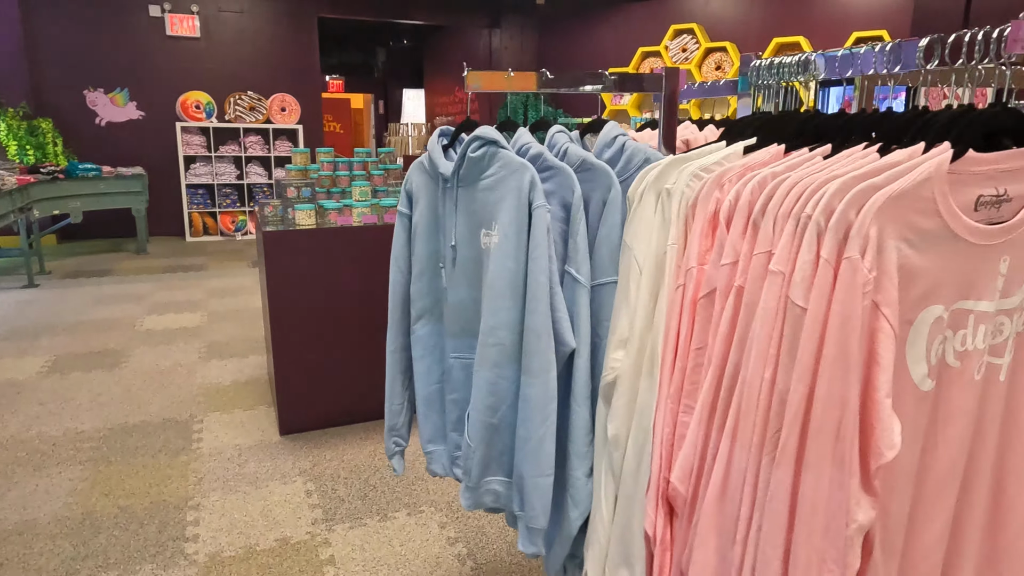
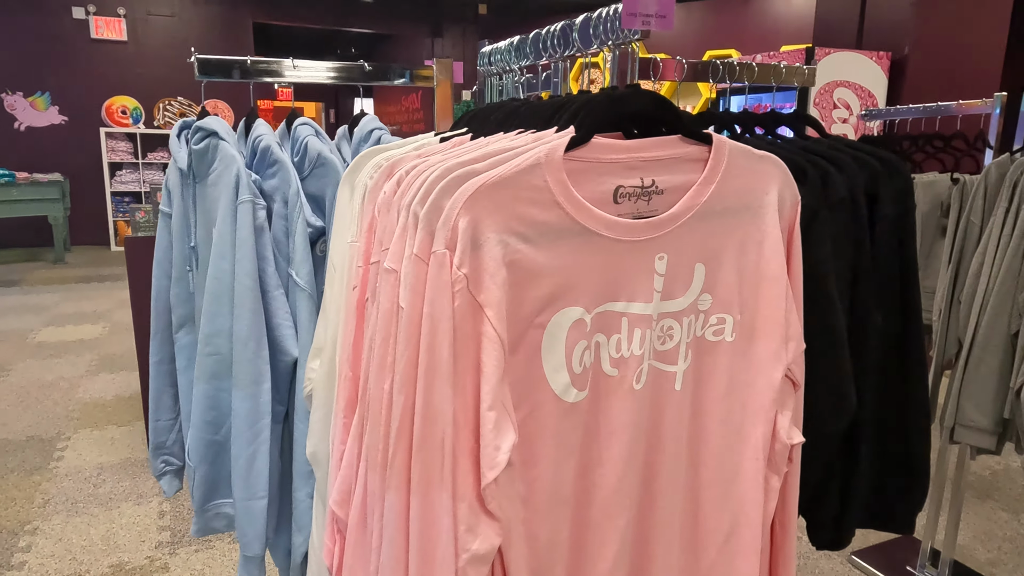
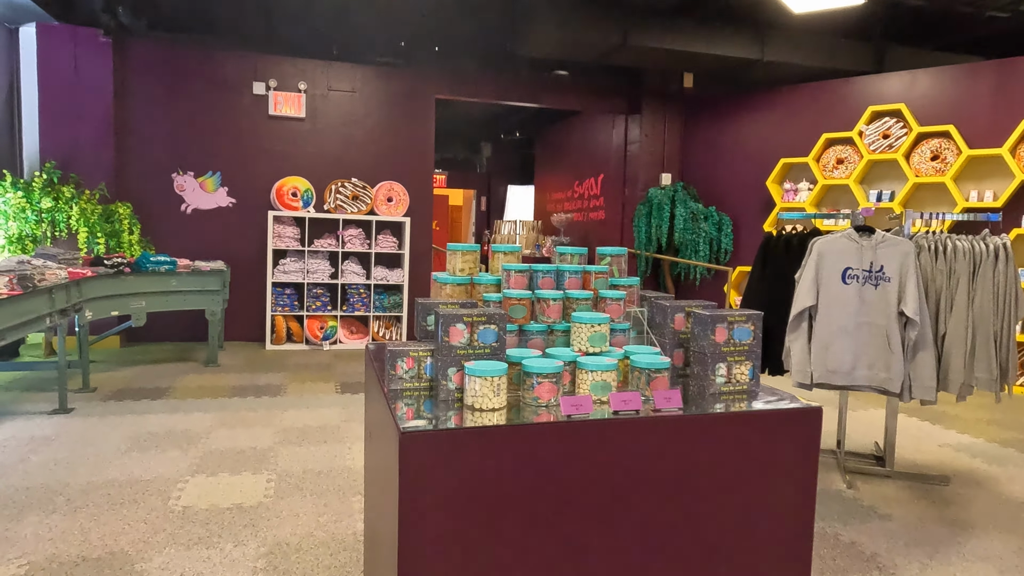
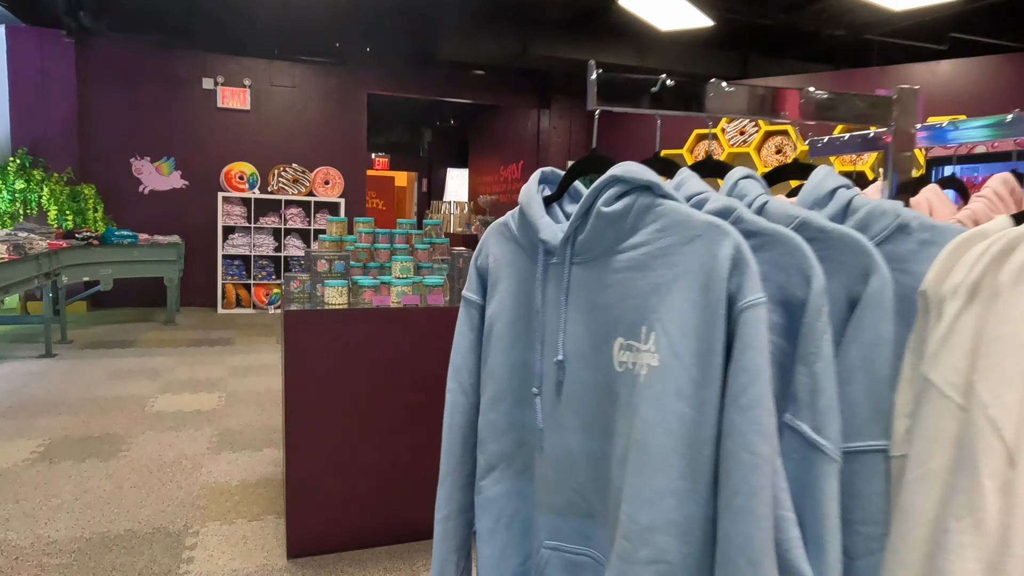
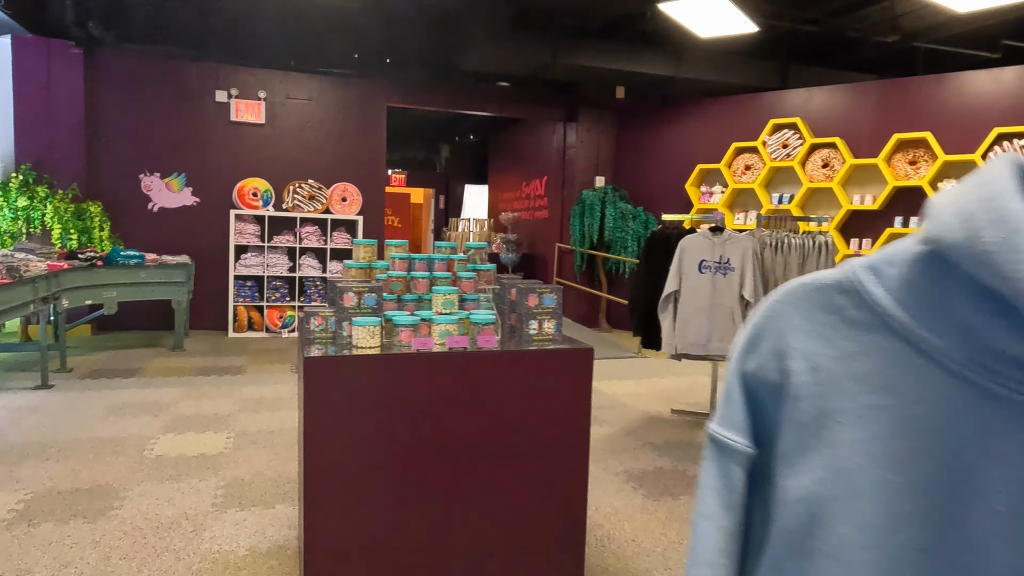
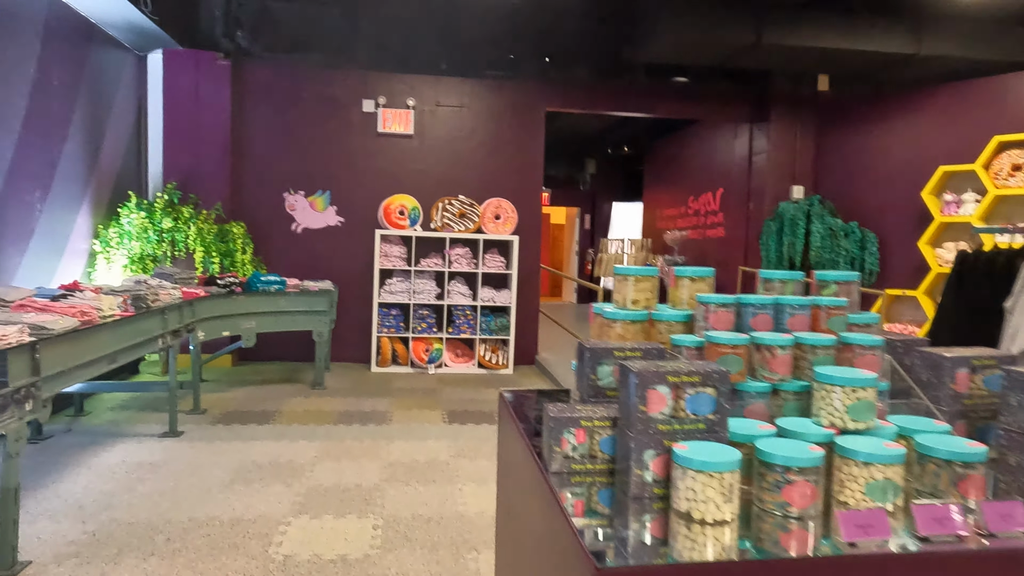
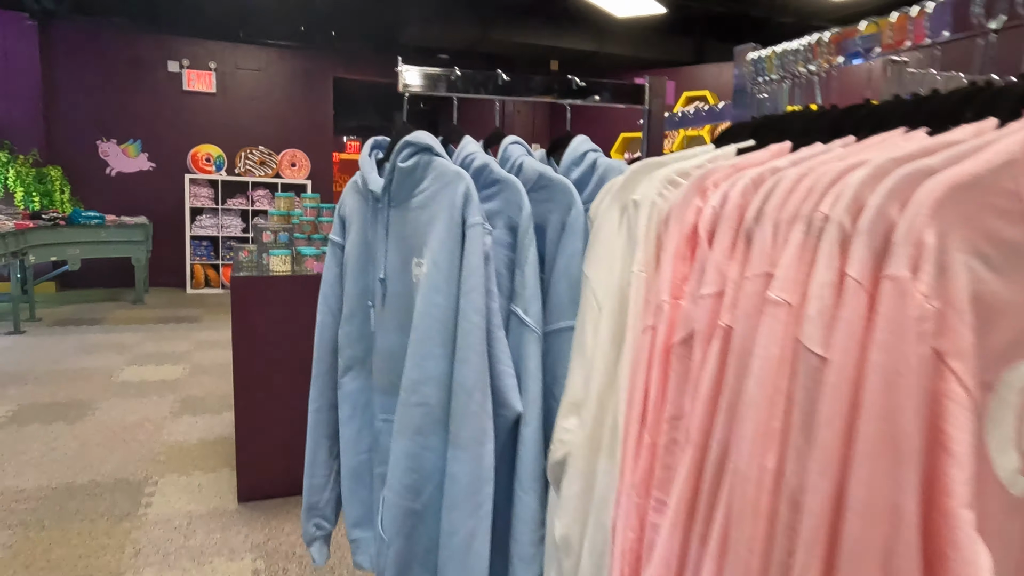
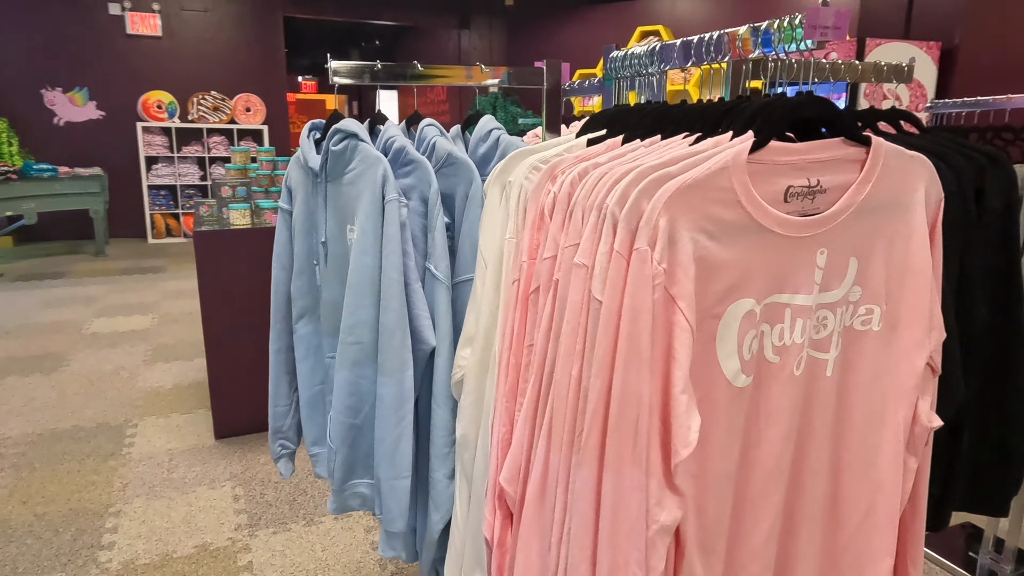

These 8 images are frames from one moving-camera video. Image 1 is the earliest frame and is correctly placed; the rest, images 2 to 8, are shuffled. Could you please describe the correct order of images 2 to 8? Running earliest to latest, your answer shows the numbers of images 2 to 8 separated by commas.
8, 2, 7, 4, 5, 3, 6
